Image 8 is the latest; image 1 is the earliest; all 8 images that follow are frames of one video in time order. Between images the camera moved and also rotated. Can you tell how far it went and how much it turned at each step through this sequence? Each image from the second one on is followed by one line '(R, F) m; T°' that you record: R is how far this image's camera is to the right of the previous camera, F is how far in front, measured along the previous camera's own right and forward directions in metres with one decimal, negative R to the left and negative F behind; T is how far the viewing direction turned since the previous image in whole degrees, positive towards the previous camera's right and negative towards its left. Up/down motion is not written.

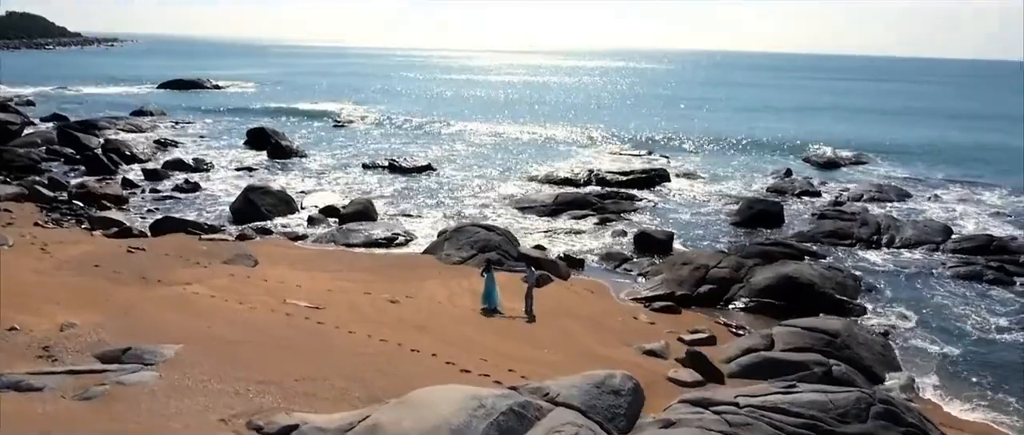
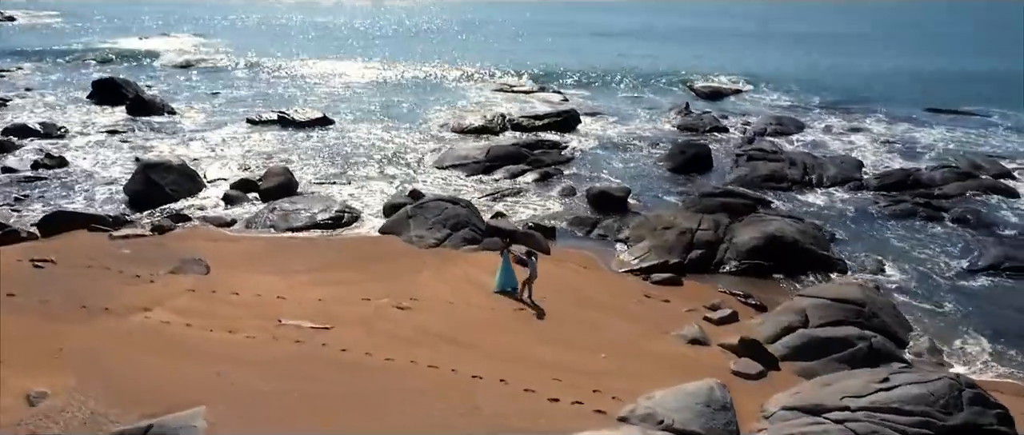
(-3.3, +1.8) m; +13°
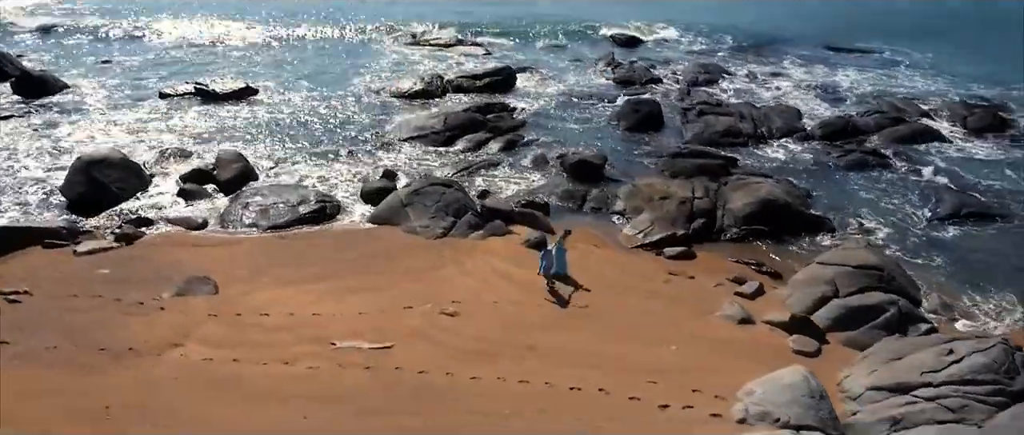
(-2.9, +0.7) m; +10°
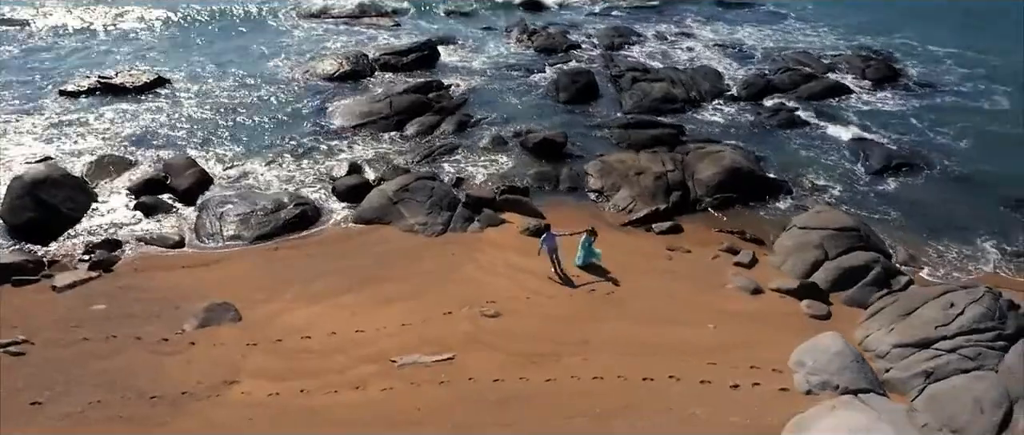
(-2.8, +0.1) m; +10°
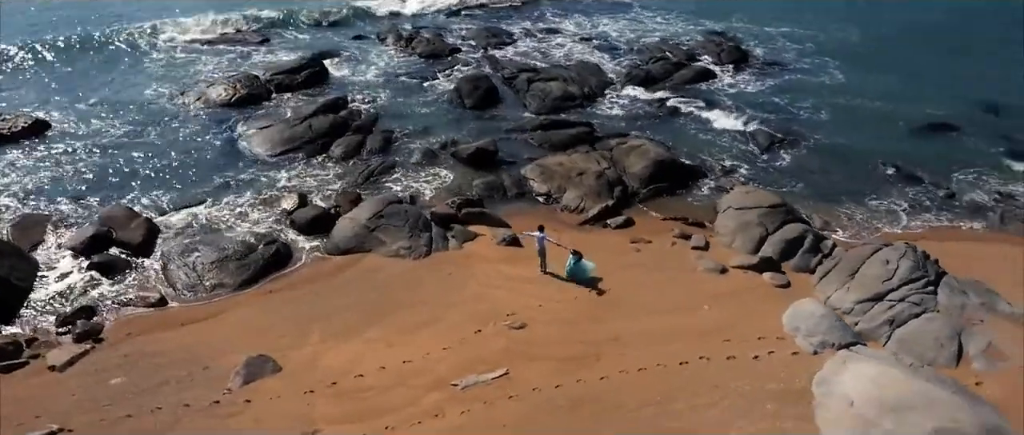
(-3.4, -0.6) m; +13°
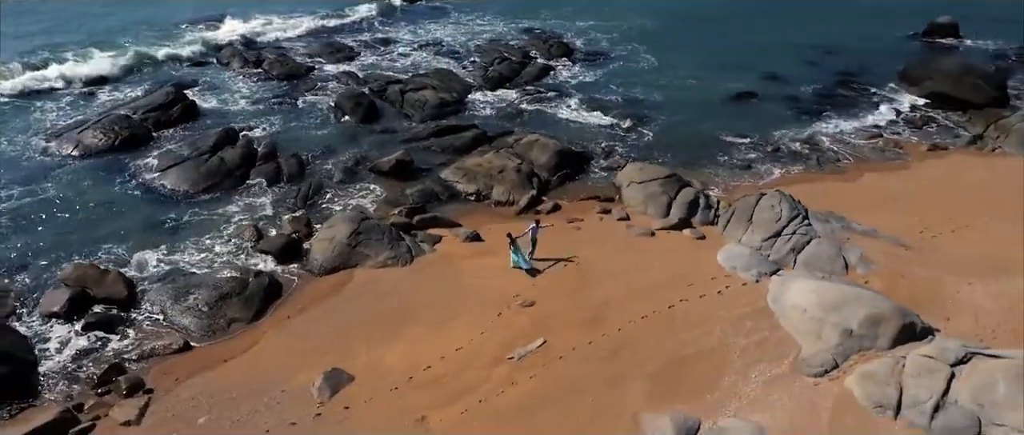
(-4.8, -1.9) m; +17°
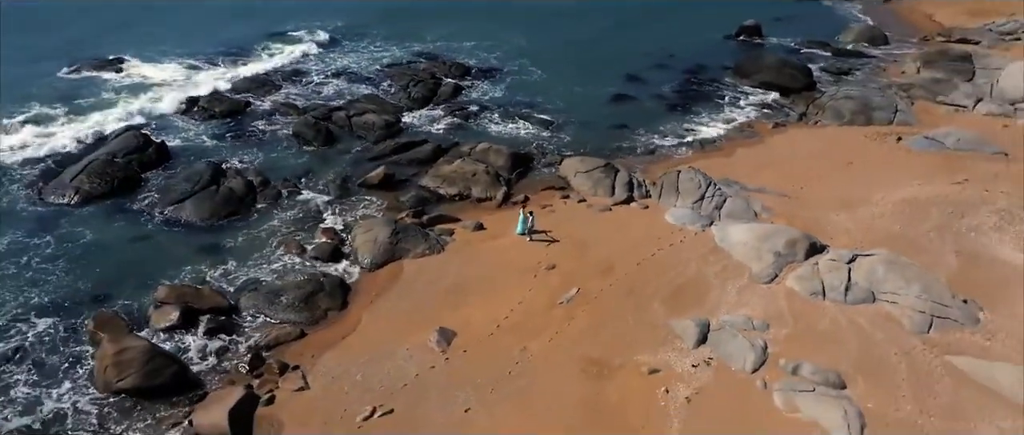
(-5.8, -4.7) m; +13°
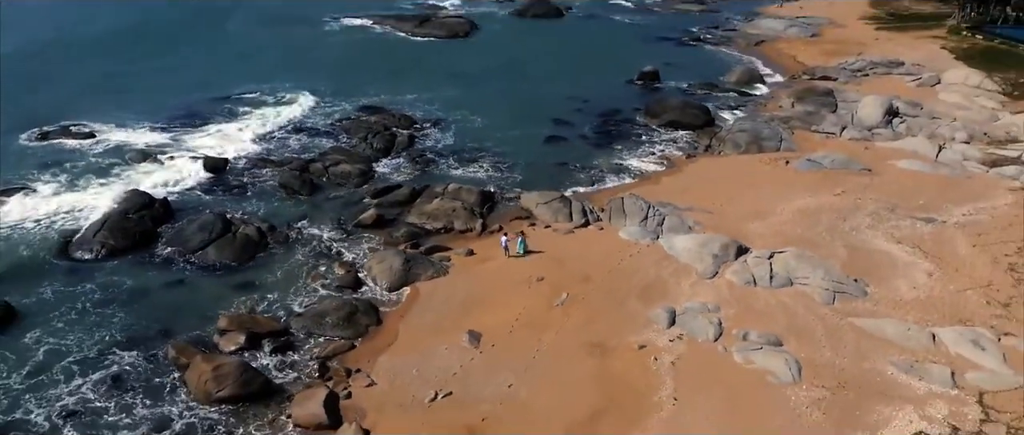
(-3.6, -4.9) m; +8°
